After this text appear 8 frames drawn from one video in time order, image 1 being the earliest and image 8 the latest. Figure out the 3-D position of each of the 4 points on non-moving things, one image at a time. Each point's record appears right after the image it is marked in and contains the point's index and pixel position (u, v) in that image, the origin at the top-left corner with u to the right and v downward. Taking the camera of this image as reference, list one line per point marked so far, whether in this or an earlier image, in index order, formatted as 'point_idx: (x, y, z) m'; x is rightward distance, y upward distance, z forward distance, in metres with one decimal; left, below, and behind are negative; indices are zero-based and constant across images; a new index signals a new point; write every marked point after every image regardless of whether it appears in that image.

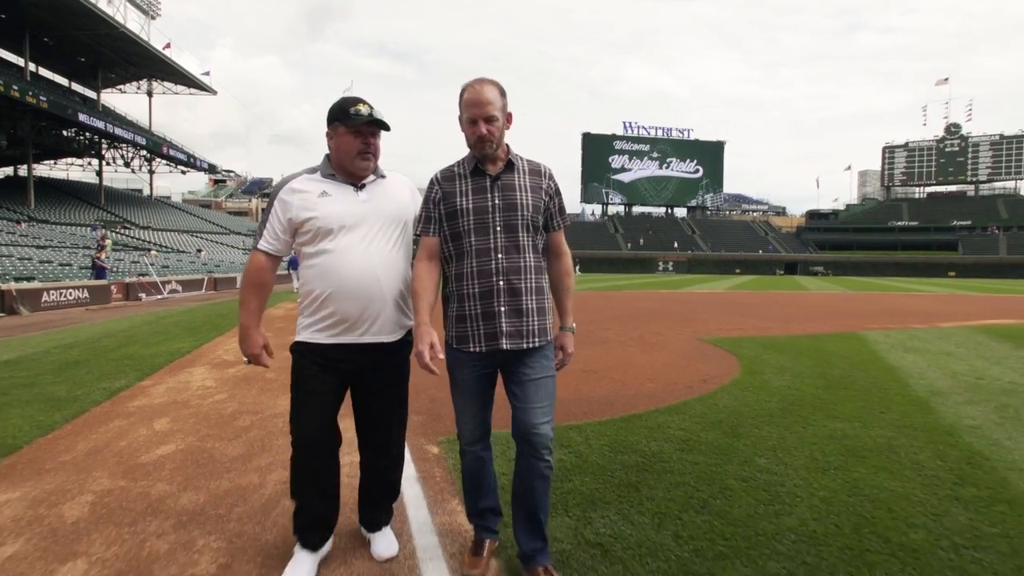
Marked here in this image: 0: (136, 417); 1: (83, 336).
0: (-2.8, -0.9, +4.1) m
1: (-6.9, -0.8, +9.1) m
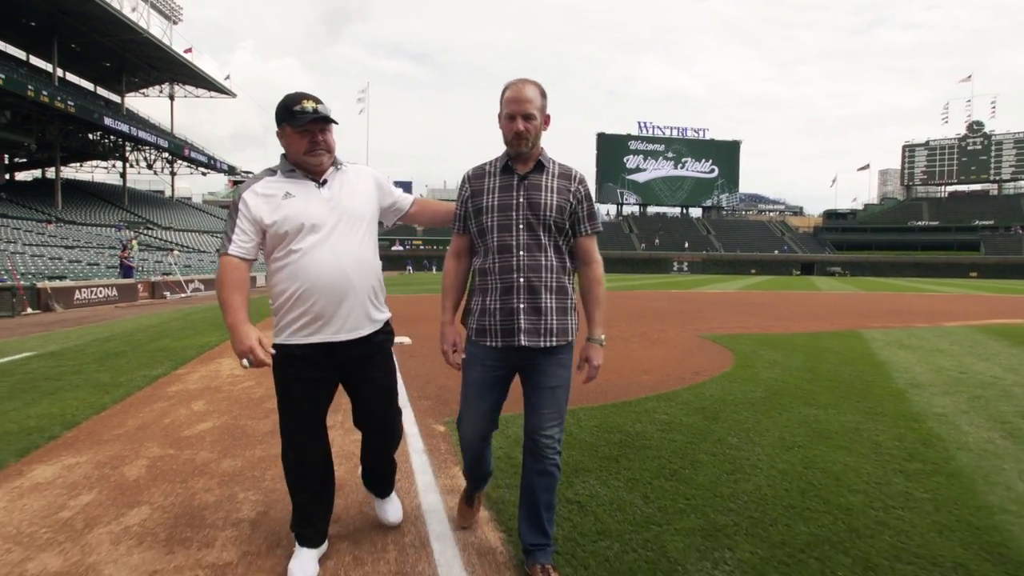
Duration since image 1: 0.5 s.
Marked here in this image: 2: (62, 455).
0: (-2.8, -0.9, +4.6) m
1: (-6.8, -0.7, +9.6) m
2: (-2.7, -1.0, +3.3) m
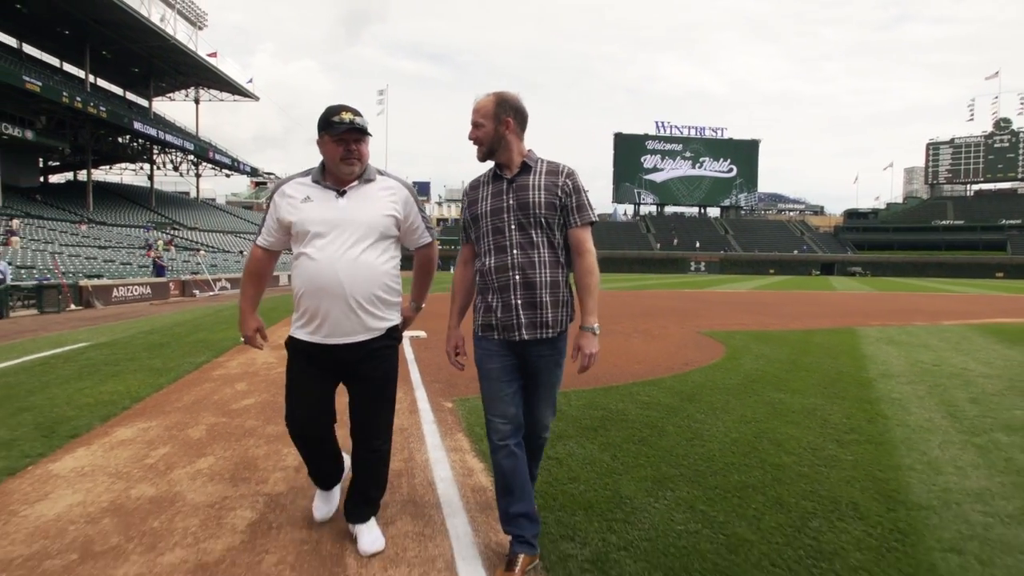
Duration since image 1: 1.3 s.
0: (-2.8, -0.8, +5.3) m
1: (-6.6, -0.7, +10.5) m
2: (-2.7, -0.9, +4.0) m
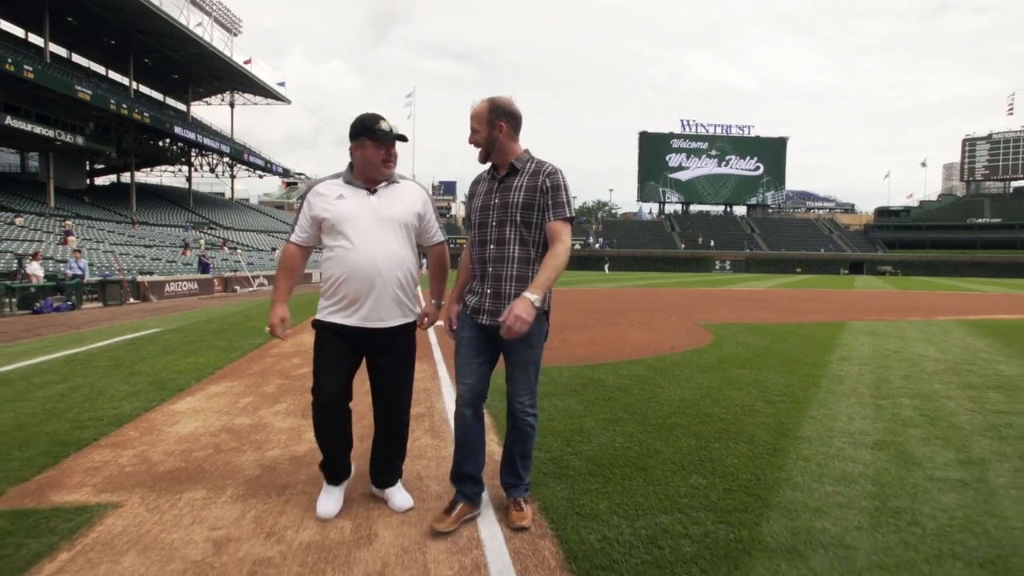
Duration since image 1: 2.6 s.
0: (-2.7, -0.8, +6.5) m
1: (-6.3, -0.6, +11.8) m
2: (-2.7, -0.8, +5.1) m
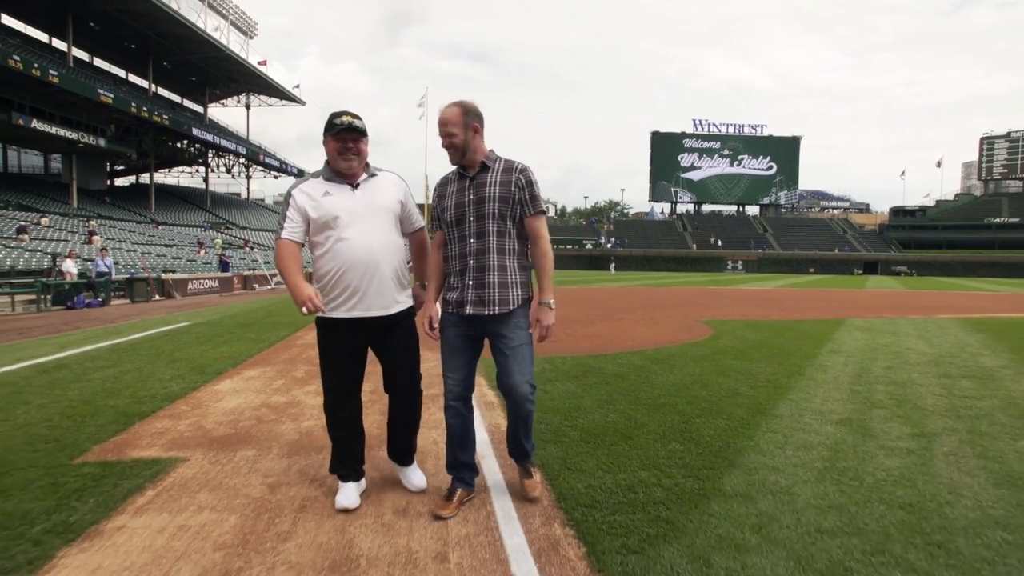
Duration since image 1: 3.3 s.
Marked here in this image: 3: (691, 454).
0: (-2.6, -0.7, +7.0) m
1: (-6.1, -0.5, +12.4) m
2: (-2.6, -0.8, +5.7) m
3: (+1.0, -0.9, +3.1) m
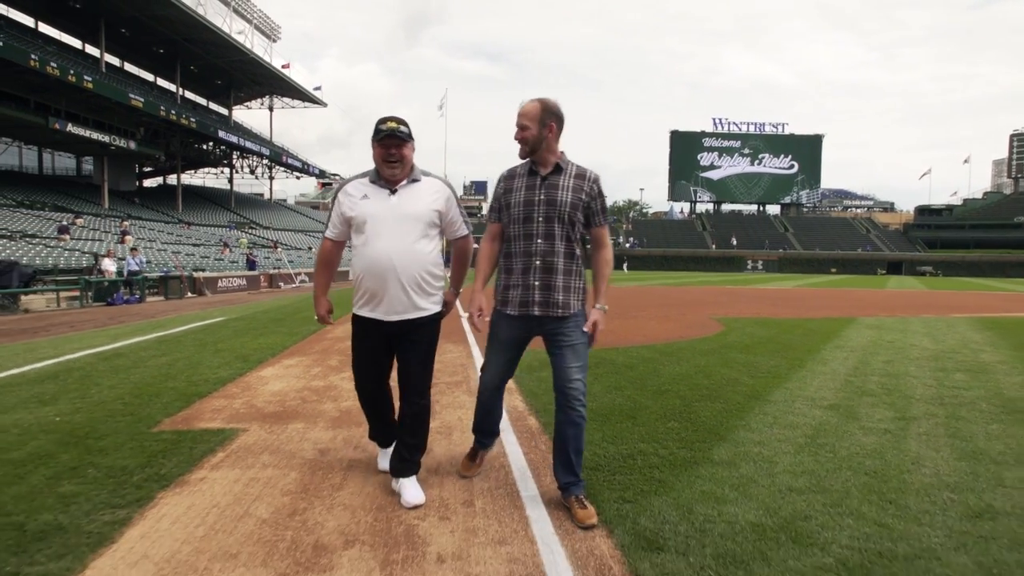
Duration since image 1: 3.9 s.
0: (-2.4, -0.7, +7.5) m
1: (-5.7, -0.5, +13.0) m
2: (-2.4, -0.7, +6.2) m
3: (+1.1, -0.9, +3.5) m
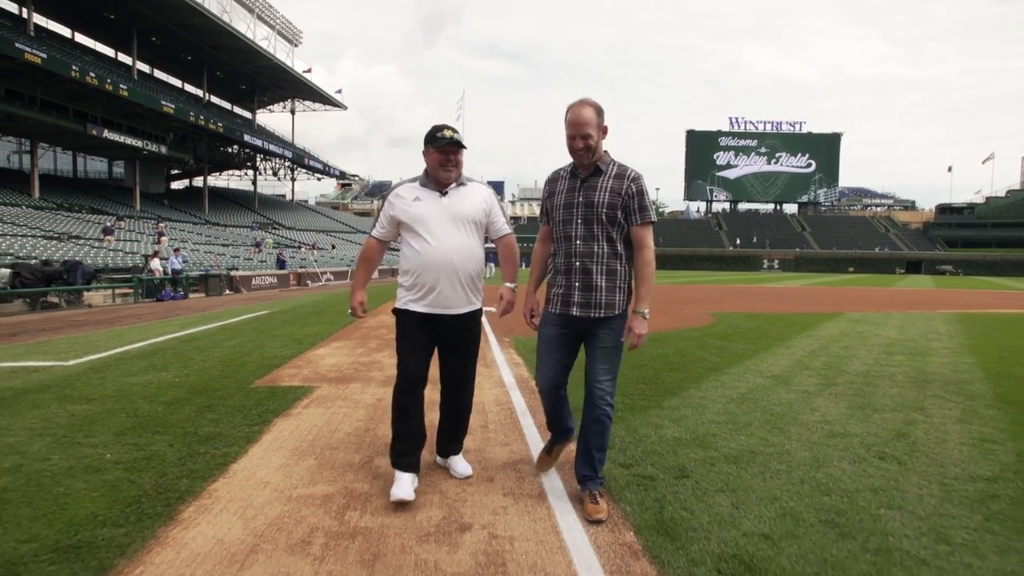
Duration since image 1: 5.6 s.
0: (-2.2, -0.6, +8.7) m
1: (-5.4, -0.4, +14.3) m
2: (-2.3, -0.7, +7.4) m
3: (+1.1, -0.8, +4.7) m
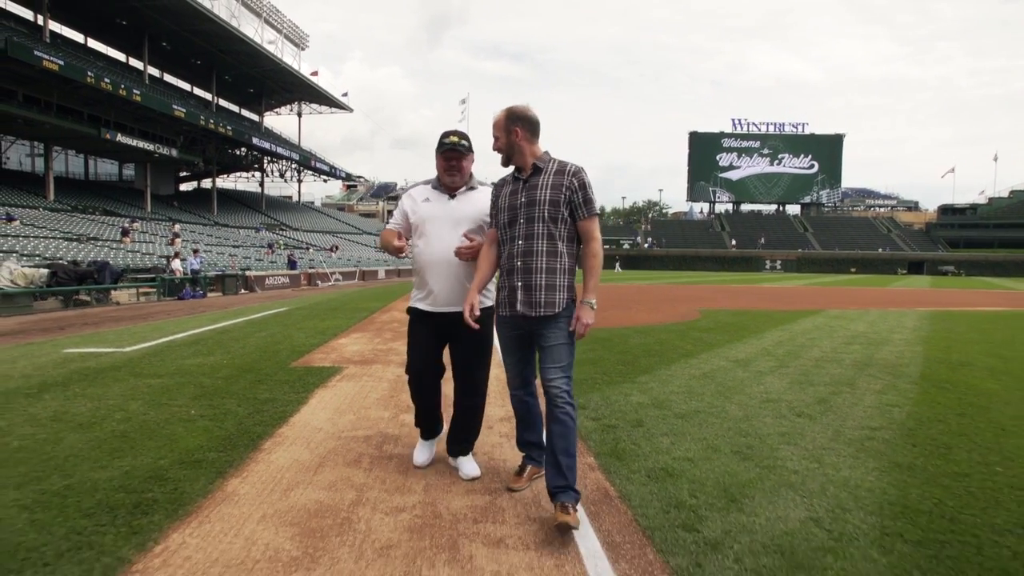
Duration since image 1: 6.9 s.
0: (-2.2, -0.6, +9.6) m
1: (-5.3, -0.4, +15.2) m
2: (-2.3, -0.6, +8.2) m
3: (+1.1, -0.8, +5.5) m
